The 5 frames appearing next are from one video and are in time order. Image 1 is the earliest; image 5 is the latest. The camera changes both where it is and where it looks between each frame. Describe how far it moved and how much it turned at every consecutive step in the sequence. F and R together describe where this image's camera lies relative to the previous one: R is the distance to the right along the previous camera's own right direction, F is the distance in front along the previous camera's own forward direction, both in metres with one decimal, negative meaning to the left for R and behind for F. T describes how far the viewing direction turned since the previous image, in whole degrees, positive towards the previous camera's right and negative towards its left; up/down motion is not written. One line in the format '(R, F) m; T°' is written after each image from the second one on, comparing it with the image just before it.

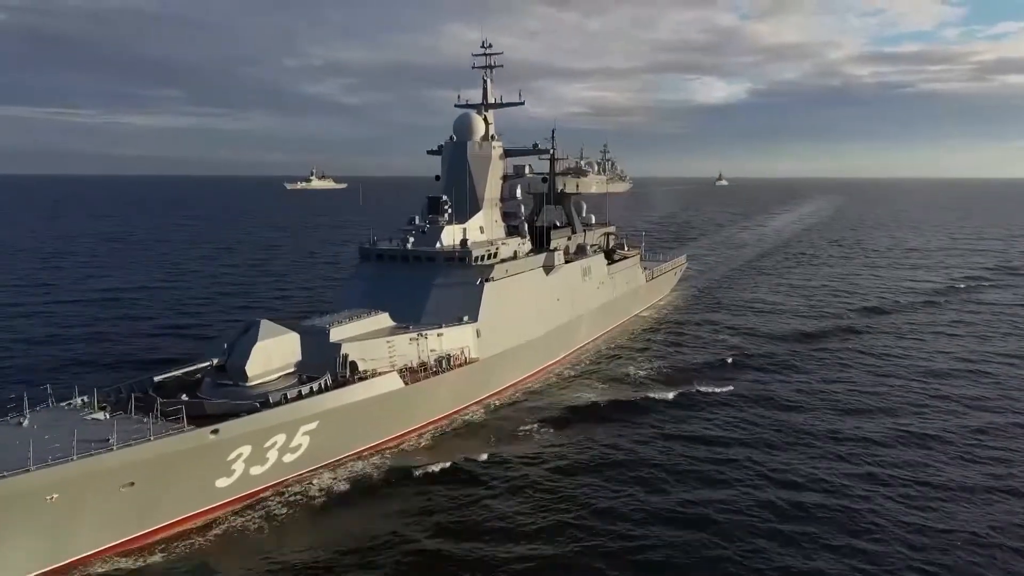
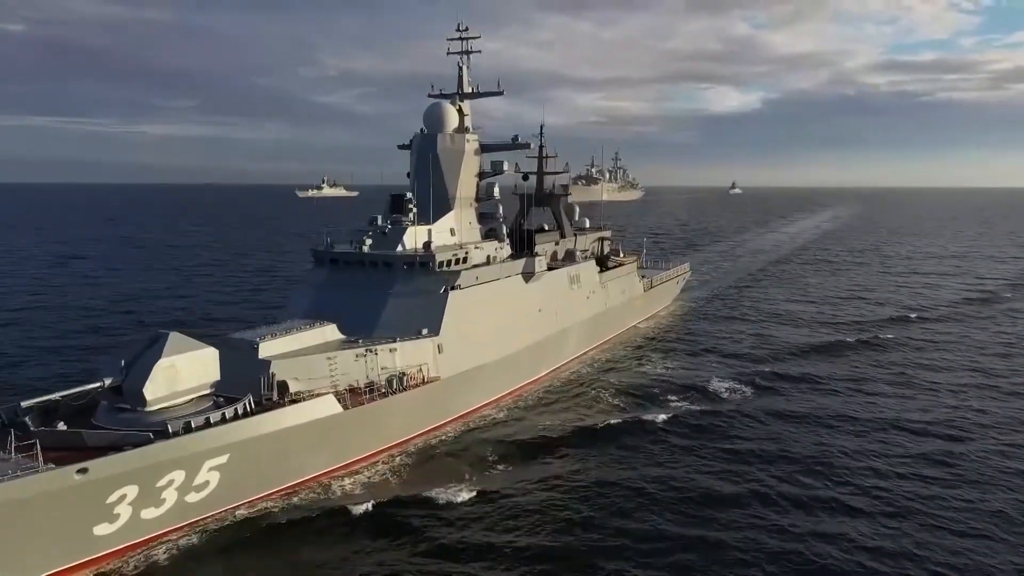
(+0.9, +1.8) m; -1°
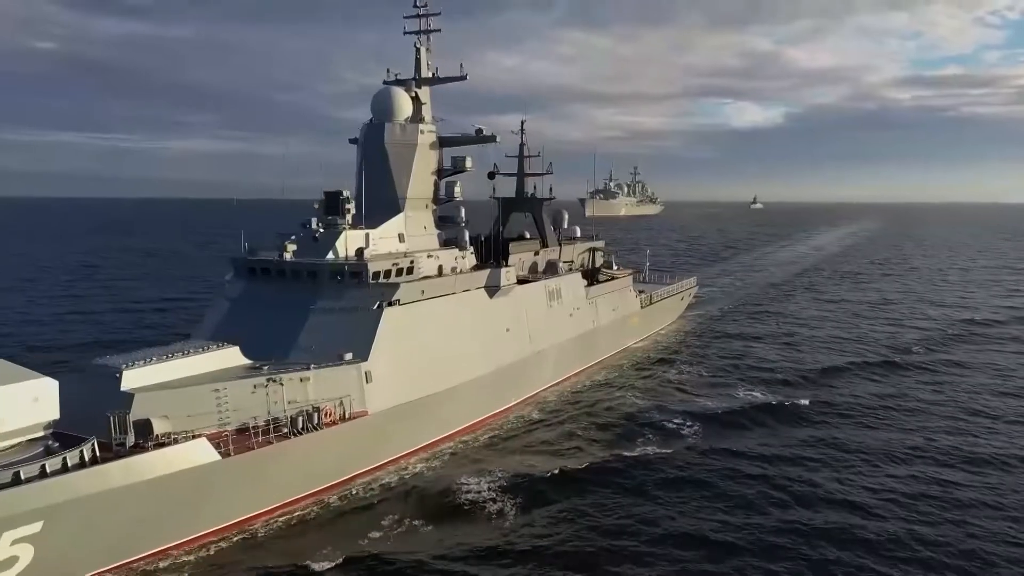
(+1.2, +2.3) m; -2°
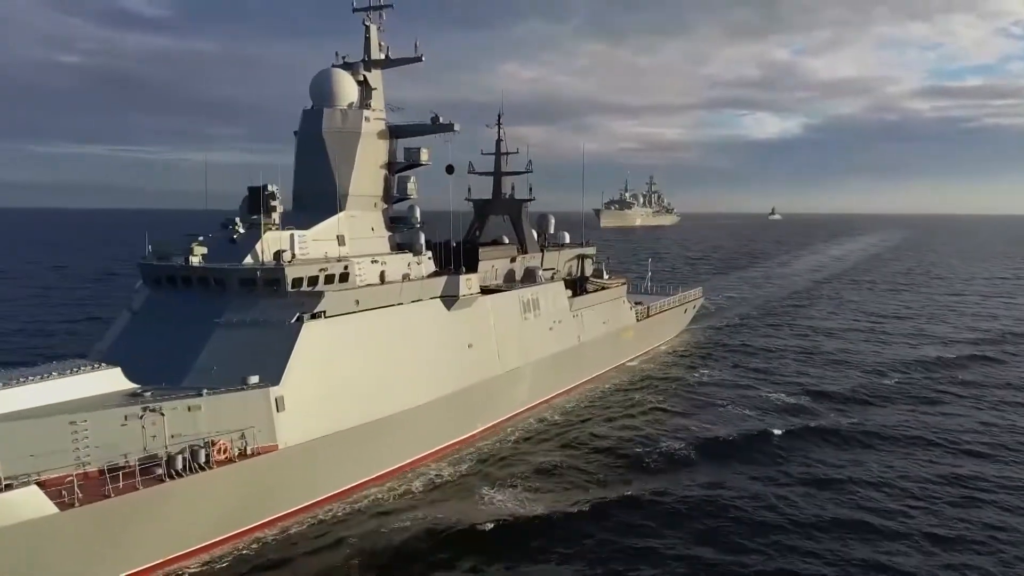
(+1.0, +1.8) m; -1°
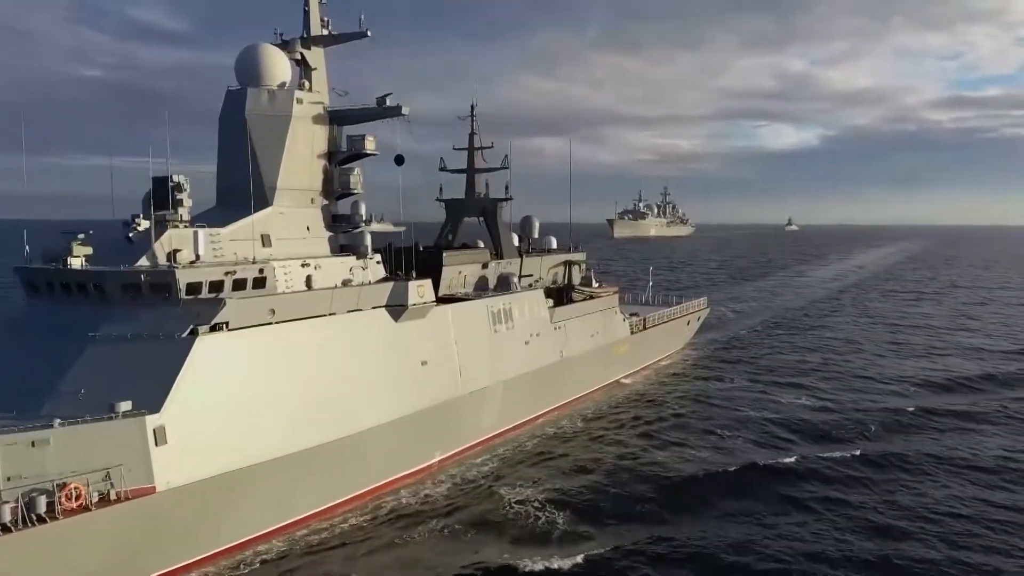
(+0.9, +1.7) m; -1°
